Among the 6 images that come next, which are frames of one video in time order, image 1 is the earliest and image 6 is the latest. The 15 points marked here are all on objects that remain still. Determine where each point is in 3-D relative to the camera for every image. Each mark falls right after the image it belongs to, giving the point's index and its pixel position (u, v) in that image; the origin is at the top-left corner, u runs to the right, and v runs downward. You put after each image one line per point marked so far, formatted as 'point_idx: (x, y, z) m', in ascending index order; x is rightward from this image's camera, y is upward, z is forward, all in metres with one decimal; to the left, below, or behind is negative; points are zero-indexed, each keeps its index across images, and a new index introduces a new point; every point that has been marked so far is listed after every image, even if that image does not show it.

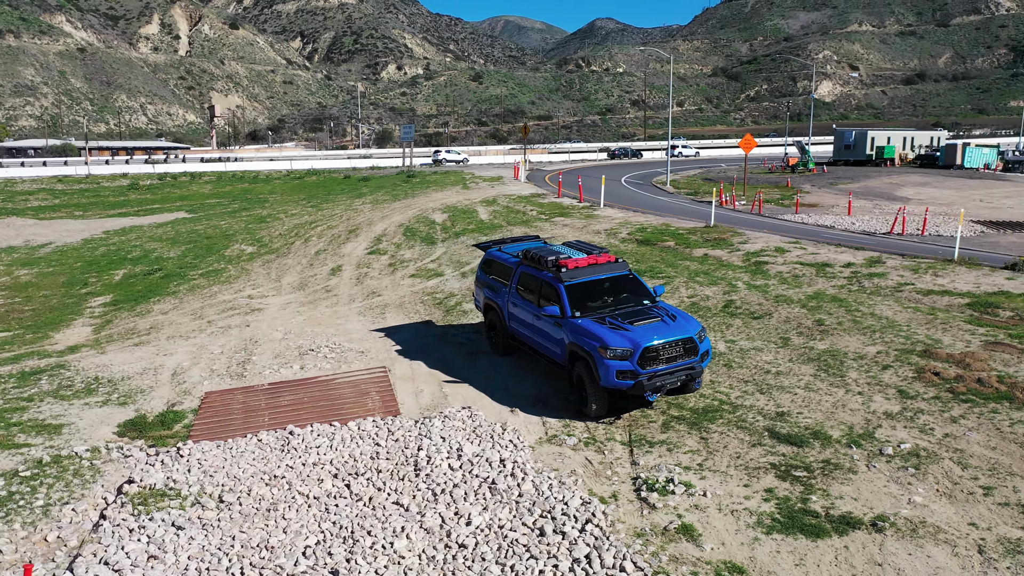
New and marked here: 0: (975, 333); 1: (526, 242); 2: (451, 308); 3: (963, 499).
0: (+7.4, -0.7, +12.8) m
1: (+0.3, +0.7, +13.8) m
2: (-1.3, -0.4, +17.2) m
3: (+4.7, -2.2, +8.3) m
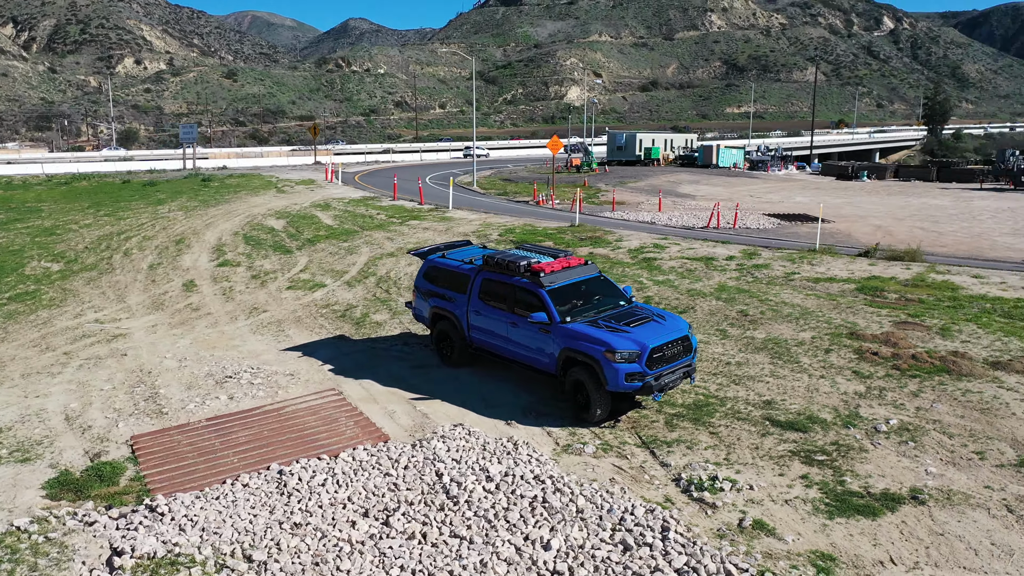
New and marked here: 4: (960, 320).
0: (+6.5, -0.4, +14.3) m
1: (-0.7, +0.6, +13.3) m
2: (-3.0, -0.6, +16.2) m
3: (+5.3, -2.0, +9.3) m
4: (+7.7, -0.5, +13.7) m
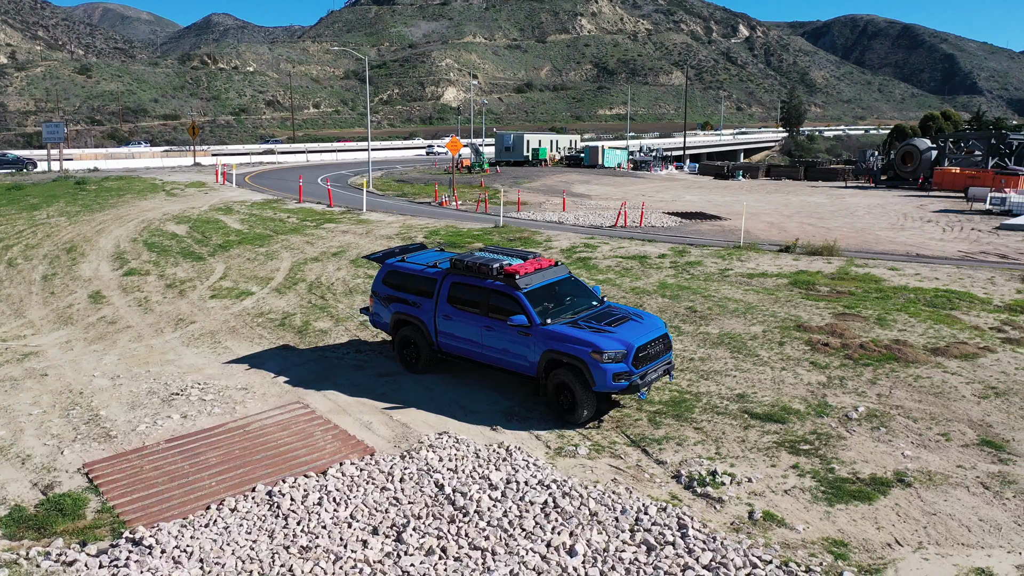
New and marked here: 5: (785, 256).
0: (+5.7, -0.3, +15.0) m
1: (-1.3, +0.6, +13.0) m
2: (-4.0, -0.8, +15.5) m
3: (+5.2, -1.9, +9.9) m
4: (+6.9, -0.4, +14.6) m
5: (+6.4, +0.7, +19.0) m
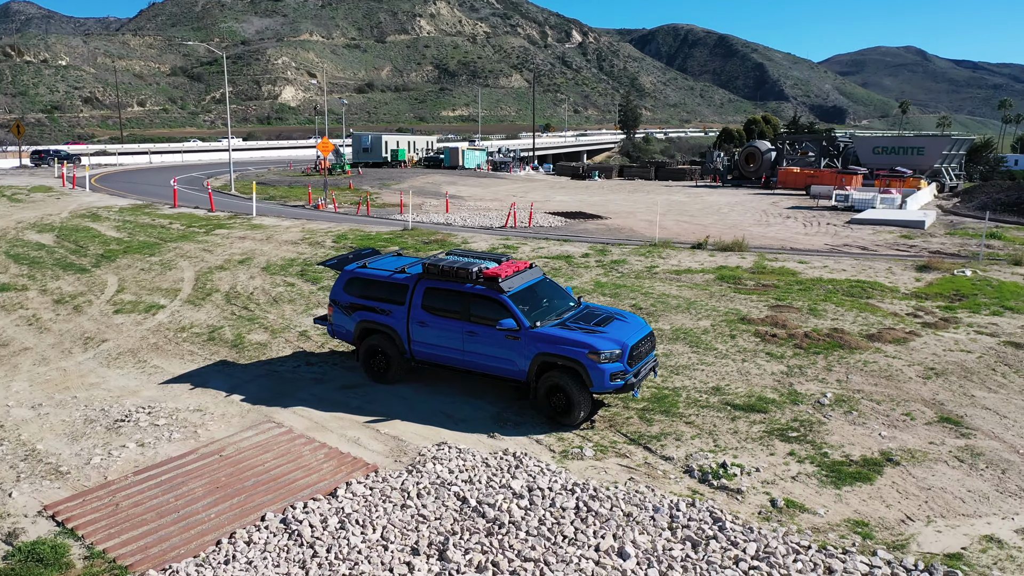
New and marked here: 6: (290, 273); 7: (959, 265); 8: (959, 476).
0: (+4.7, -0.2, +15.8) m
1: (-1.8, +0.5, +12.5) m
2: (-4.9, -1.0, +14.5) m
3: (+5.2, -1.8, +10.7) m
4: (+6.0, -0.2, +15.6) m
5: (+4.6, +0.9, +19.8) m
6: (-5.2, +0.4, +19.0) m
7: (+10.3, +0.5, +18.5) m
8: (+5.2, -2.2, +9.4) m
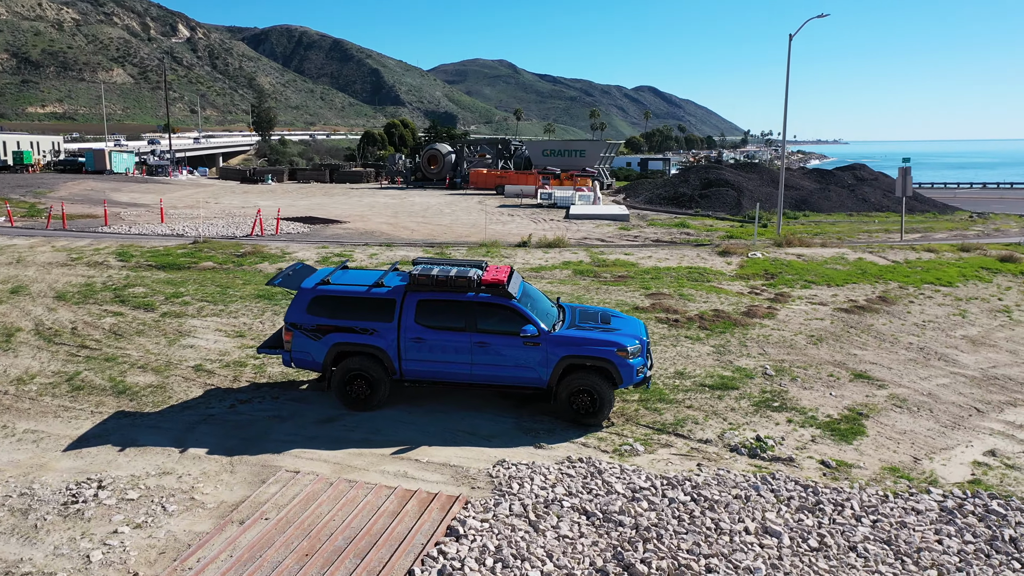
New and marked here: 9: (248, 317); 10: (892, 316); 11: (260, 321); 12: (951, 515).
0: (+2.4, 0.0, +17.0) m
1: (-2.2, +0.2, +11.3) m
2: (-5.8, -1.4, +11.8) m
3: (+5.1, -1.5, +12.6) m
4: (+3.6, 0.0, +17.4) m
5: (+0.5, +1.0, +20.6) m
6: (-8.0, -0.2, +15.7) m
7: (+6.3, +1.1, +21.8) m
8: (+5.6, -1.9, +11.5) m
9: (-4.9, -0.5, +14.8) m
10: (+7.7, -0.6, +16.4) m
11: (-4.6, -0.6, +14.6) m
12: (+4.7, -2.5, +8.7) m
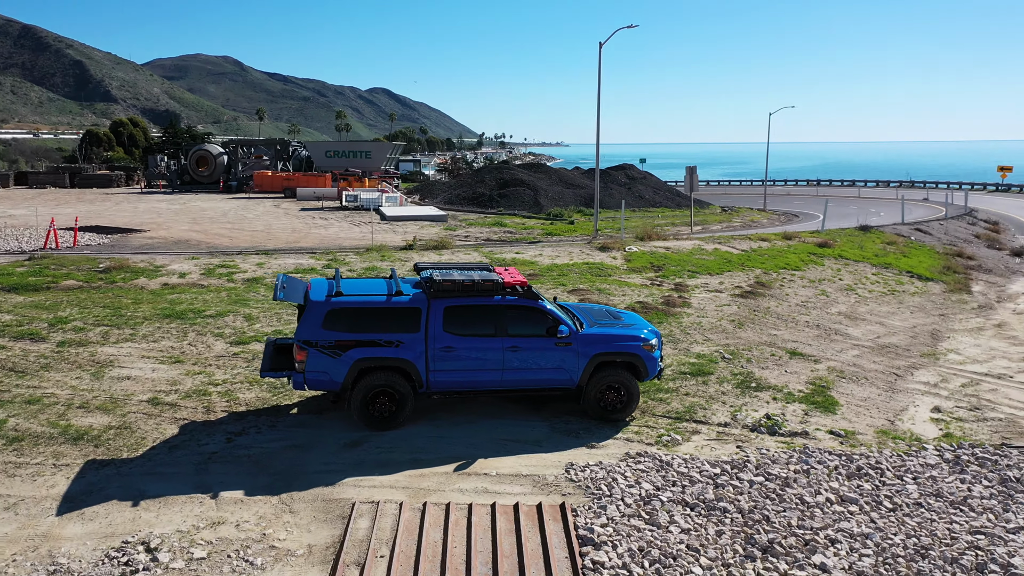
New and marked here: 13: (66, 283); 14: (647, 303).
0: (+0.7, 0.0, +17.2) m
1: (-2.0, +0.1, +10.4) m
2: (-5.4, -1.8, +9.8) m
3: (+4.7, -1.3, +13.8) m
4: (+1.7, +0.1, +18.0) m
5: (-2.2, +0.9, +20.1) m
6: (-8.8, -0.7, +12.9) m
7: (+2.9, +1.2, +23.0) m
8: (+5.6, -1.6, +12.9) m
9: (-5.5, -0.8, +13.0) m
10: (+6.0, -0.2, +18.3) m
11: (-5.2, -0.9, +12.9) m
12: (+5.5, -2.2, +10.0) m
13: (-8.8, +0.1, +15.9) m
14: (+2.7, -0.3, +16.6) m
